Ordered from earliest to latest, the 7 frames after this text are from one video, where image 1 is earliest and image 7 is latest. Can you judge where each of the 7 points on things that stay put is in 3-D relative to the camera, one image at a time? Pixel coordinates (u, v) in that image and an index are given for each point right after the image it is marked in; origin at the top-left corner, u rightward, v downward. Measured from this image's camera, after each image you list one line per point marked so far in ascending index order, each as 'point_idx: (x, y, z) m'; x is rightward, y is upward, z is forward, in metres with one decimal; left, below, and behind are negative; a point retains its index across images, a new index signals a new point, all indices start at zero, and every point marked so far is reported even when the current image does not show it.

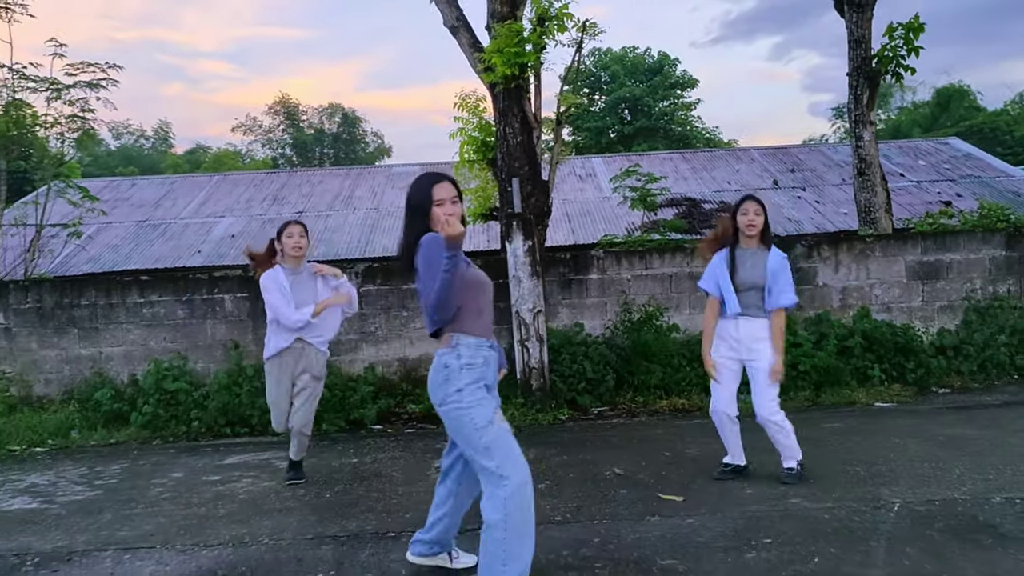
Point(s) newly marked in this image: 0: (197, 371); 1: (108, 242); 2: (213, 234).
0: (-2.2, -0.6, +6.2) m
1: (-5.0, +0.6, +10.8) m
2: (-3.8, +0.7, +11.2) m
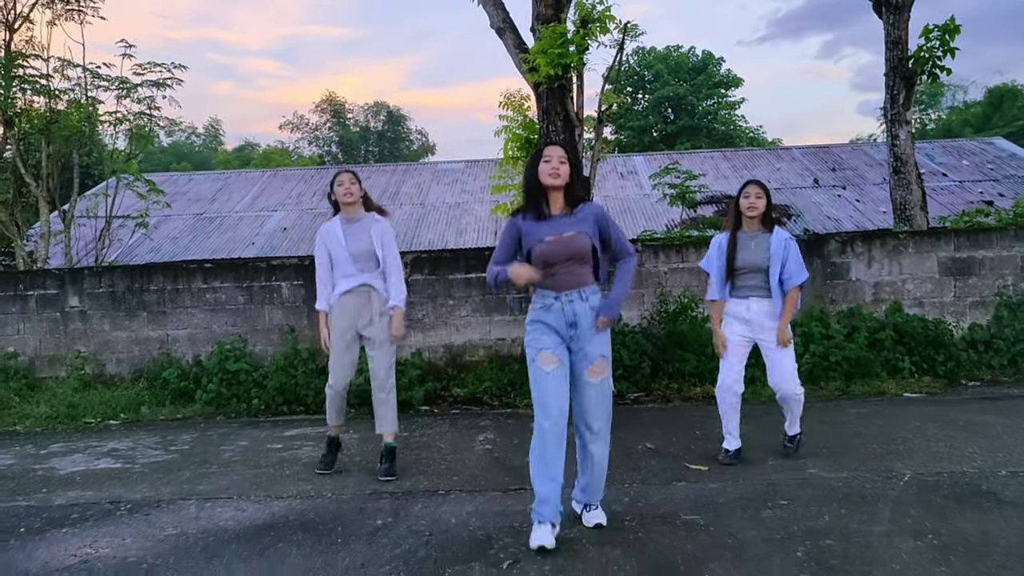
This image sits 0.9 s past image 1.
0: (-1.9, -0.5, +6.6) m
1: (-4.4, +0.7, +11.3) m
2: (-3.2, +0.8, +11.6) m
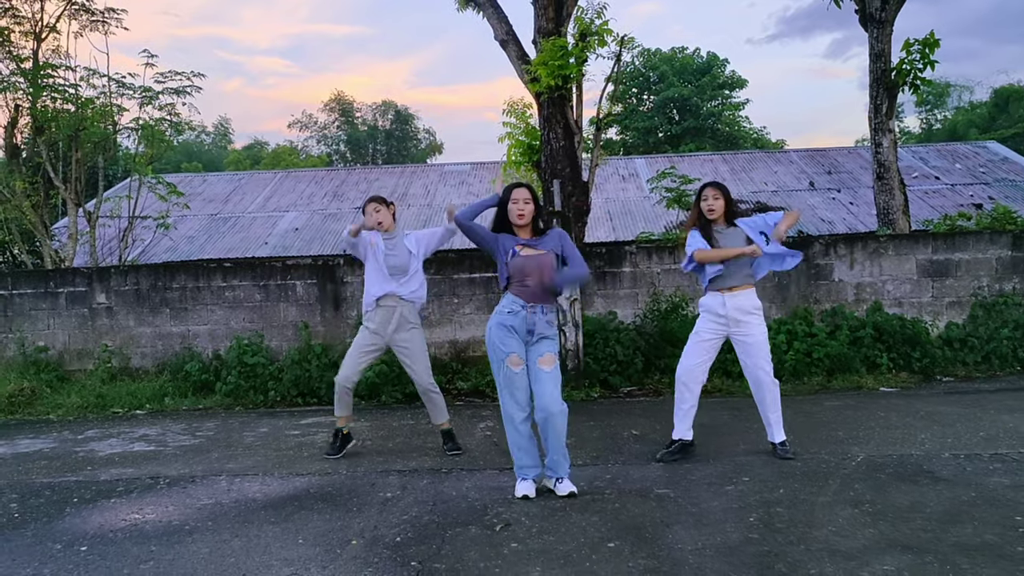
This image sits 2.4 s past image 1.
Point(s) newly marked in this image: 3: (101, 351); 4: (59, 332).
0: (-1.9, -0.5, +7.0) m
1: (-4.4, +0.7, +11.8) m
2: (-3.2, +0.8, +12.0) m
3: (-3.3, -0.5, +7.1) m
4: (-3.7, -0.4, +7.2) m
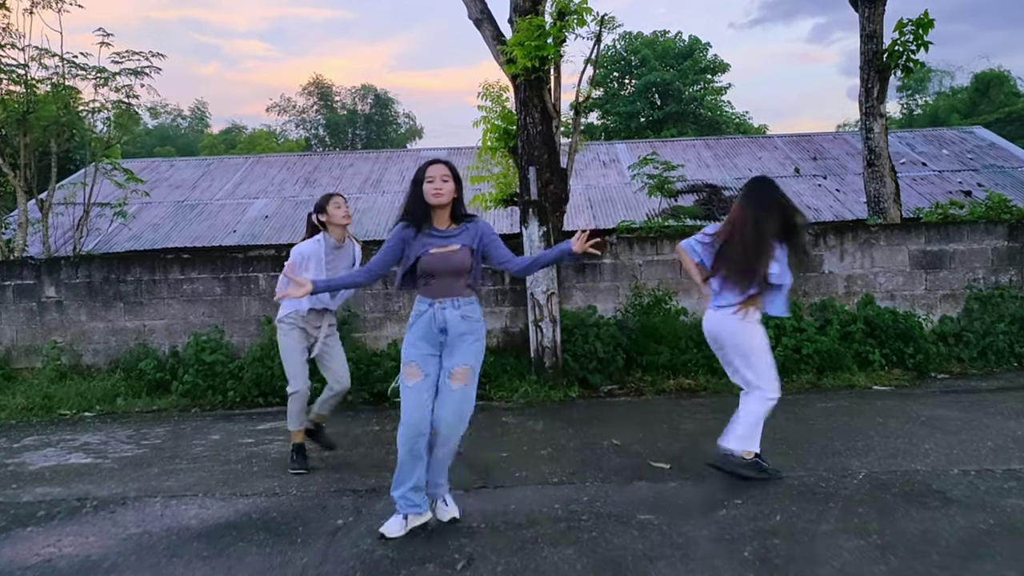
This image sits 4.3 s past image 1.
0: (-2.1, -0.4, +6.7) m
1: (-4.7, +0.9, +11.3) m
2: (-3.5, +1.0, +11.6) m
3: (-3.5, -0.5, +6.7) m
4: (-3.9, -0.3, +6.7) m
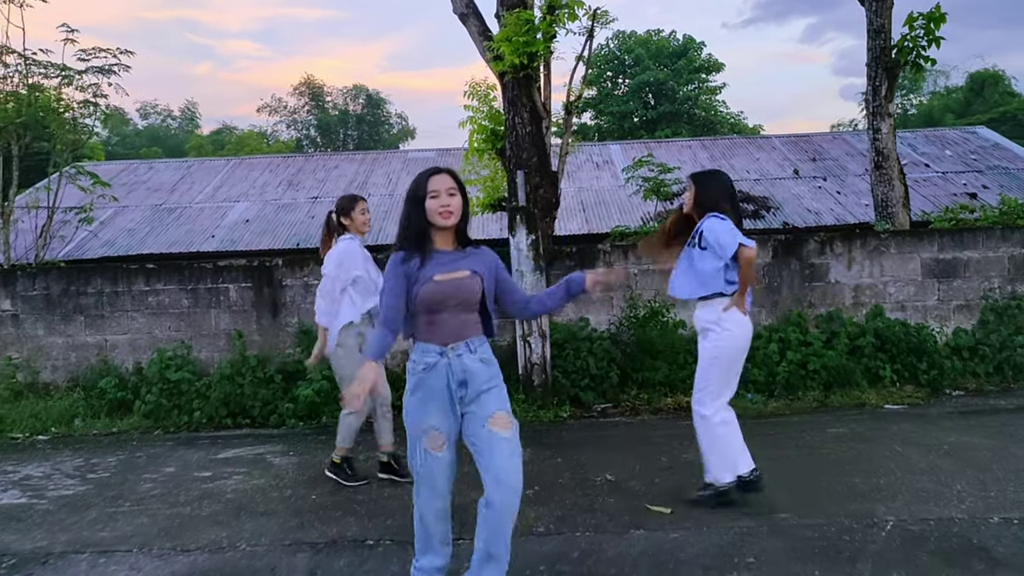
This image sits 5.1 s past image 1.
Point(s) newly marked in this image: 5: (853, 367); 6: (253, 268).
0: (-2.2, -0.5, +6.2) m
1: (-4.8, +0.8, +10.9) m
2: (-3.6, +0.9, +11.2) m
3: (-3.6, -0.5, +6.2) m
4: (-4.0, -0.4, +6.3) m
5: (+2.2, -0.5, +5.8) m
6: (-1.8, +0.1, +6.2) m
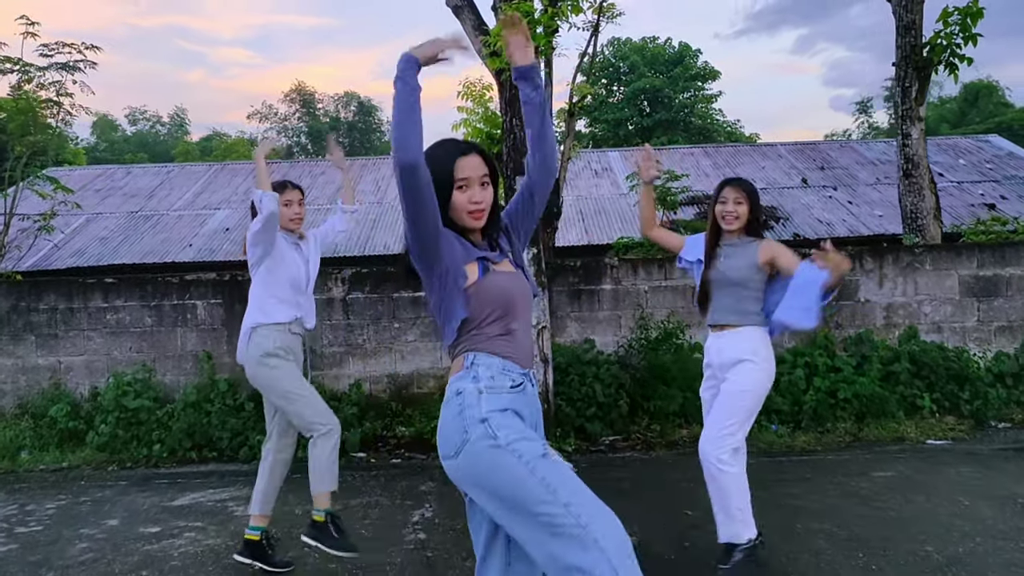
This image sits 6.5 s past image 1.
0: (-2.2, -0.6, +5.6) m
1: (-4.8, +0.6, +10.3) m
2: (-3.7, +0.7, +10.6) m
3: (-3.6, -0.6, +5.6) m
4: (-4.0, -0.5, +5.7) m
5: (+2.2, -0.6, +5.2) m
6: (-1.8, 0.0, +5.6) m
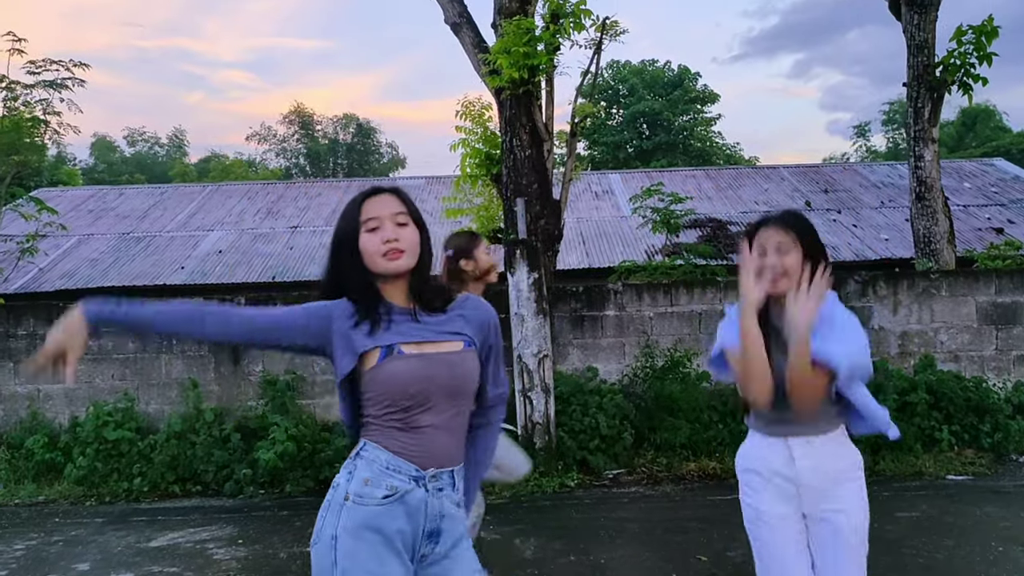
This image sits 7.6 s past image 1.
0: (-2.2, -0.8, +5.4) m
1: (-4.9, +0.4, +10.0) m
2: (-3.7, +0.5, +10.3) m
3: (-3.6, -0.8, +5.4) m
4: (-4.0, -0.6, +5.4) m
5: (+2.2, -0.8, +5.0) m
6: (-1.8, -0.1, +5.4) m
